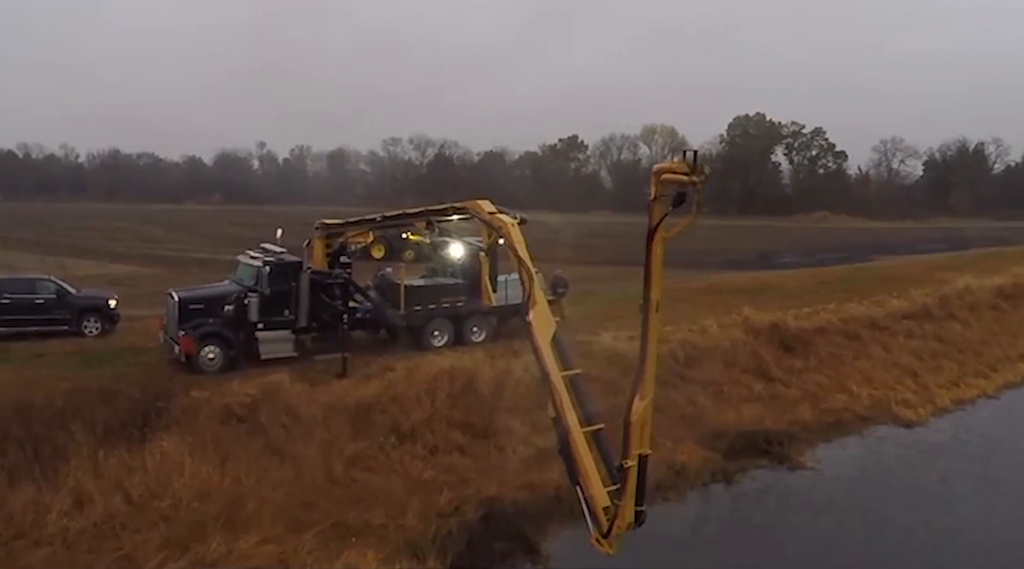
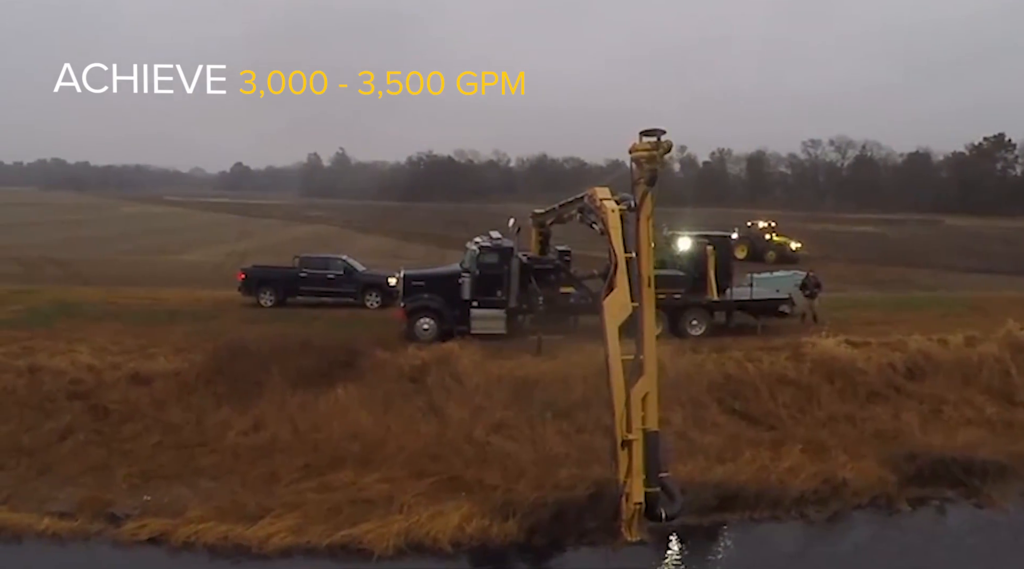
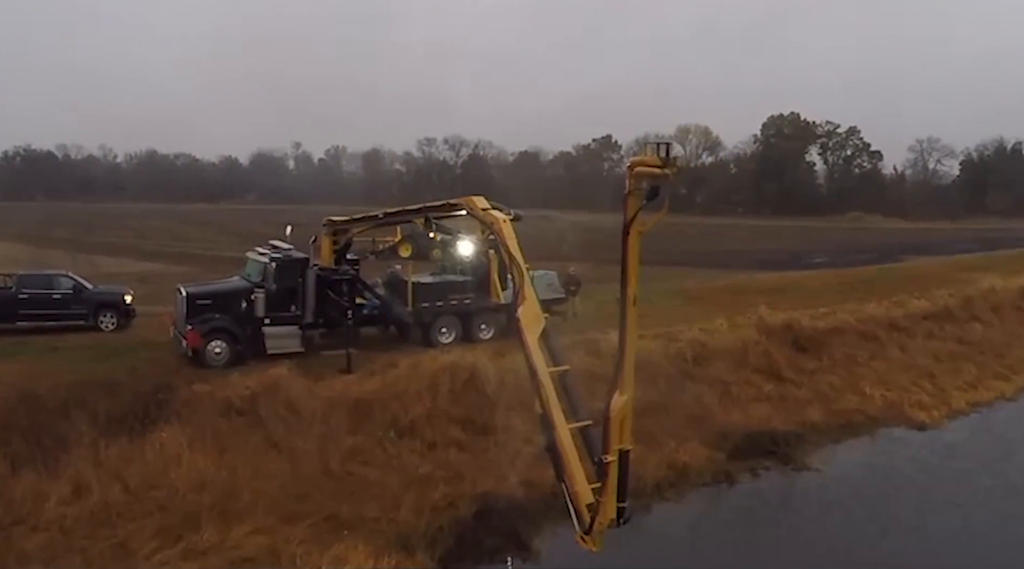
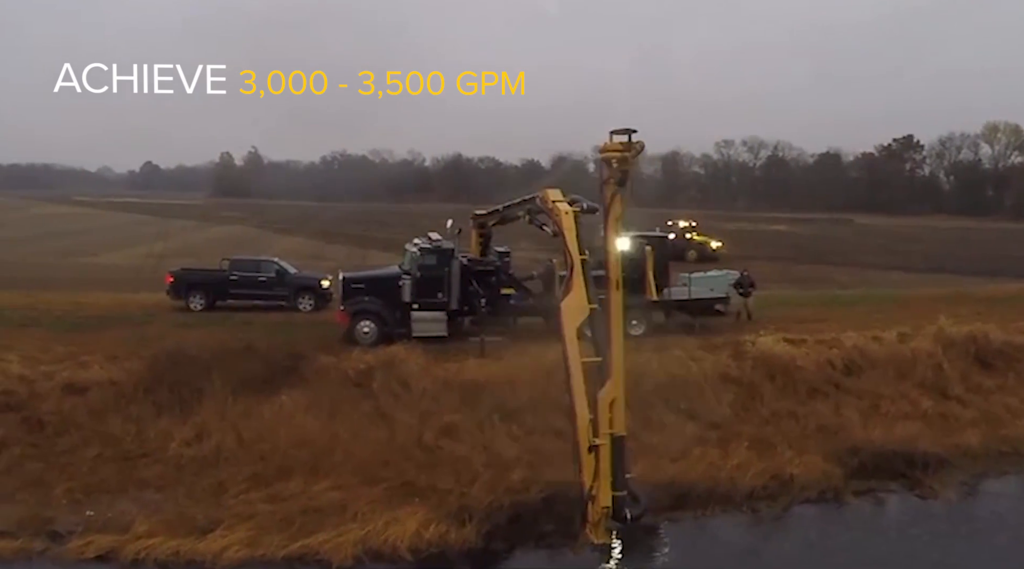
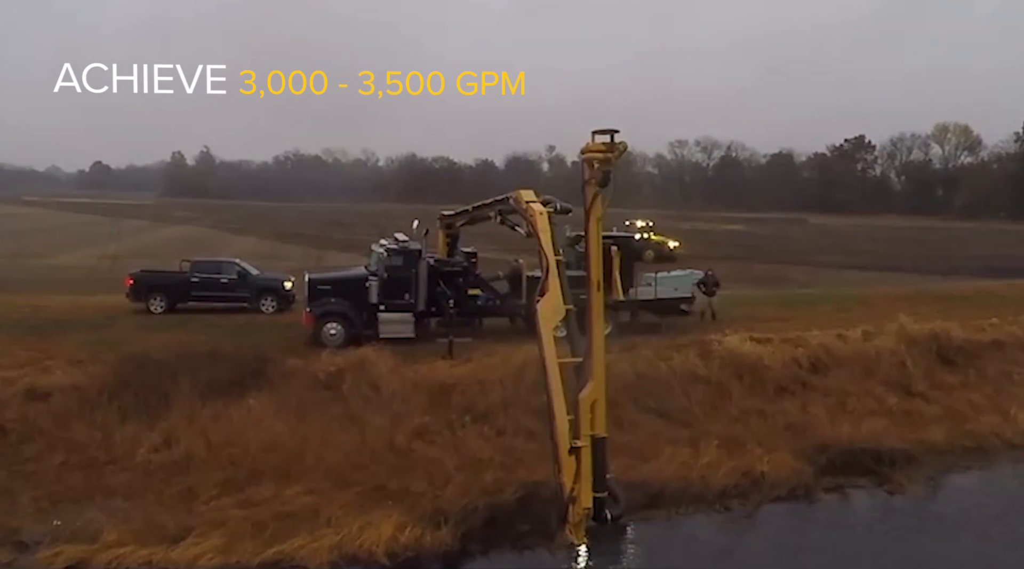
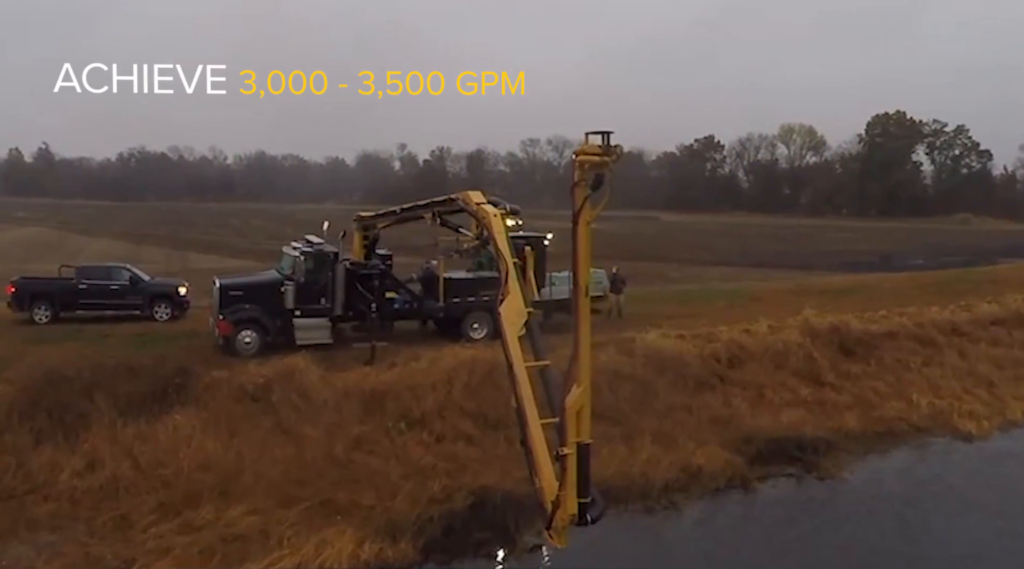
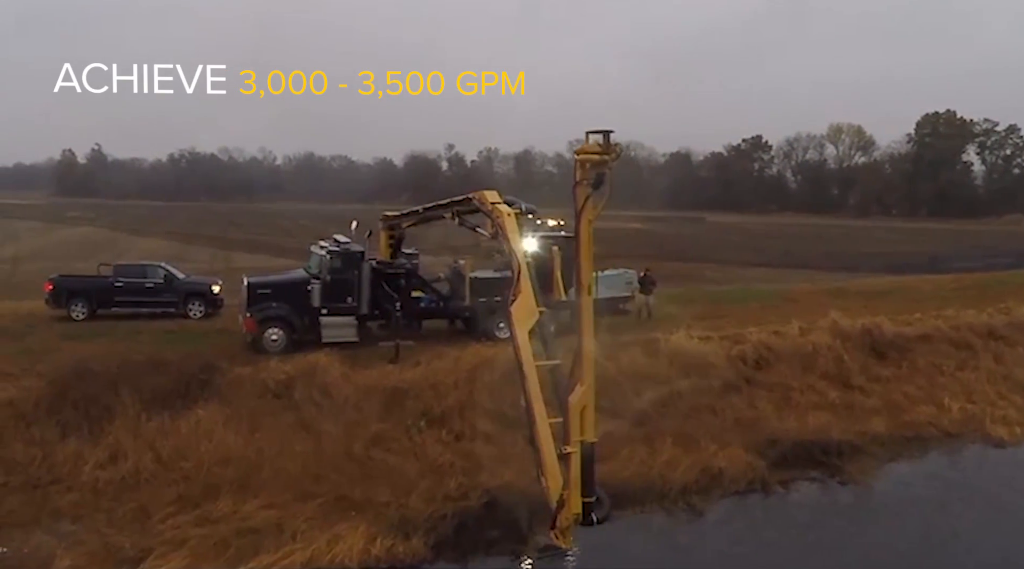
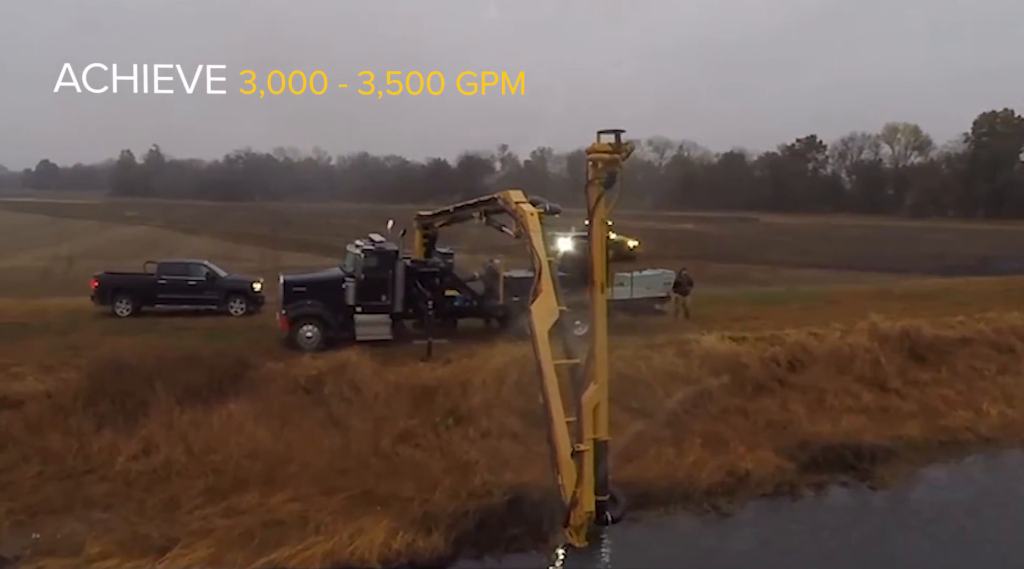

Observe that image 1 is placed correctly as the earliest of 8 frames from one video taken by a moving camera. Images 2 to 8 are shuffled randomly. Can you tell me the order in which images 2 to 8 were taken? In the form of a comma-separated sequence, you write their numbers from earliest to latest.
3, 6, 7, 8, 5, 4, 2
